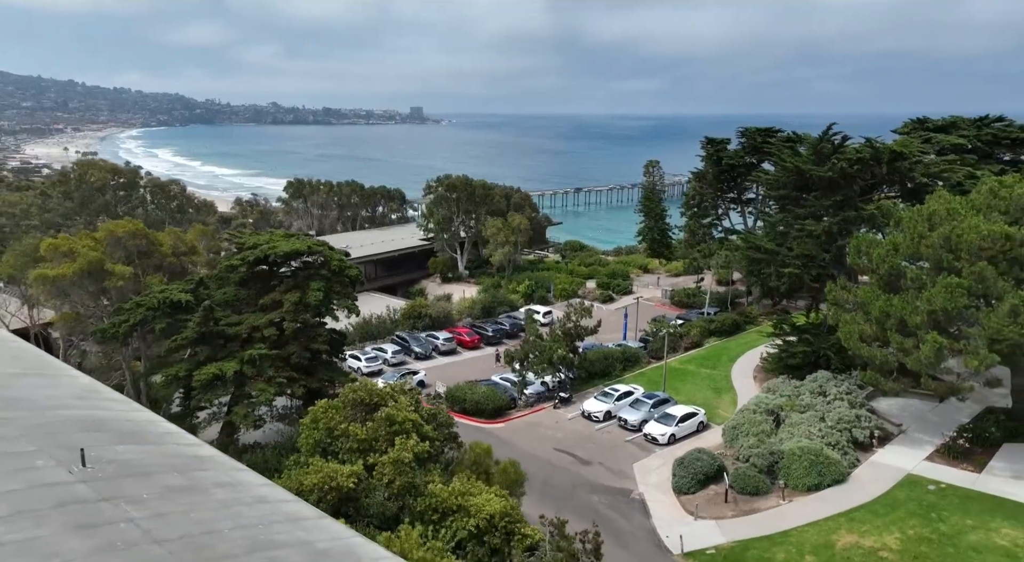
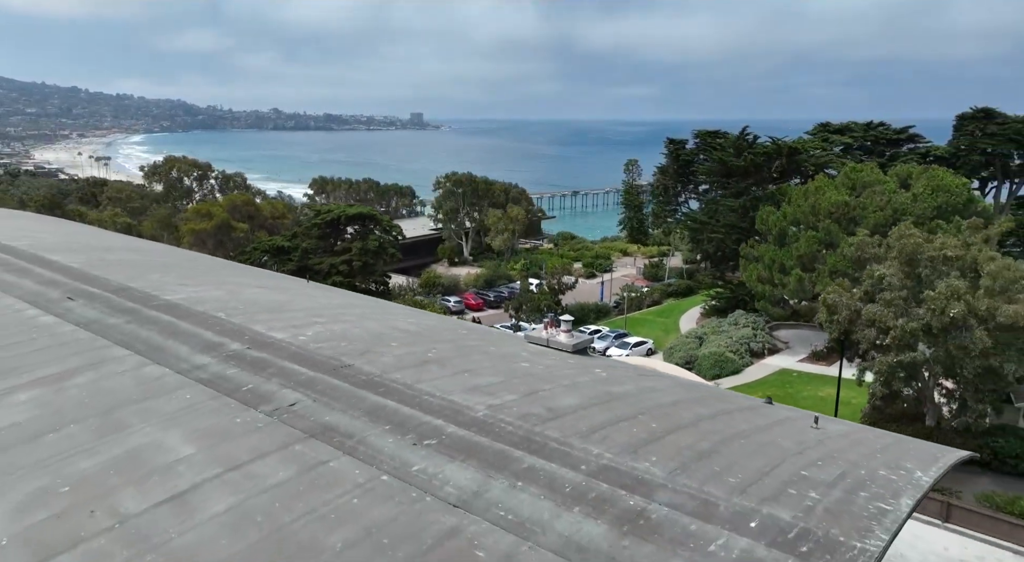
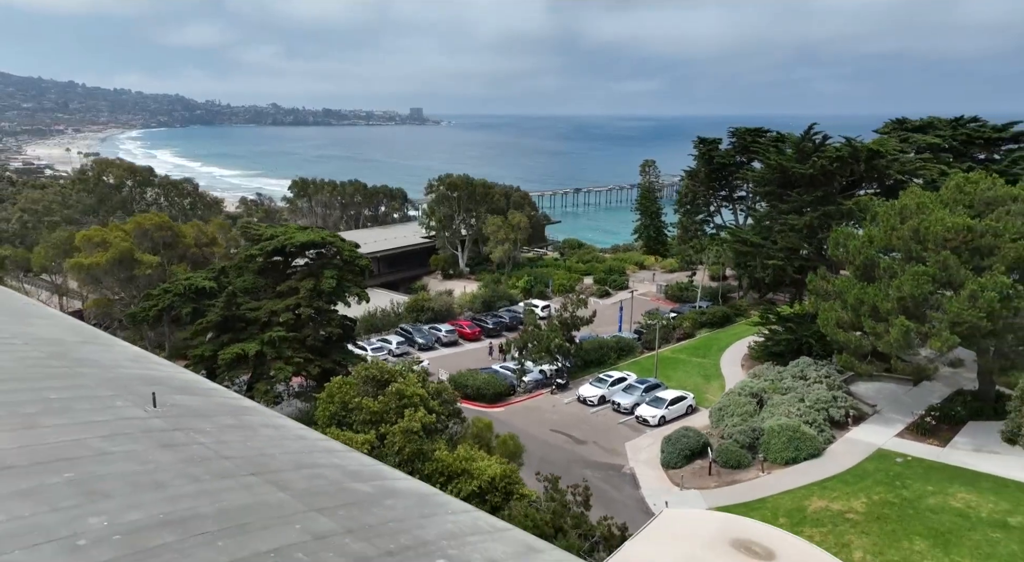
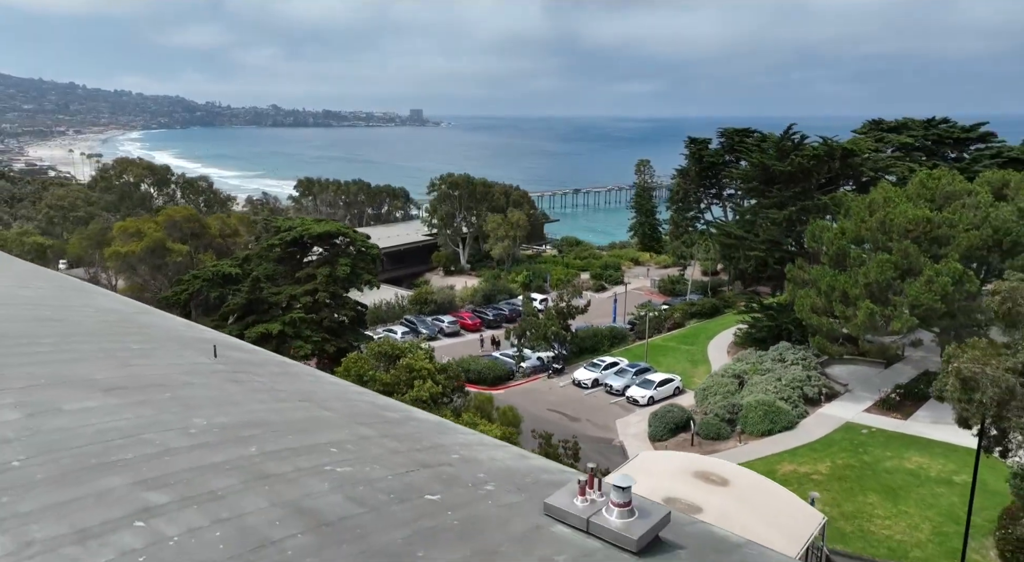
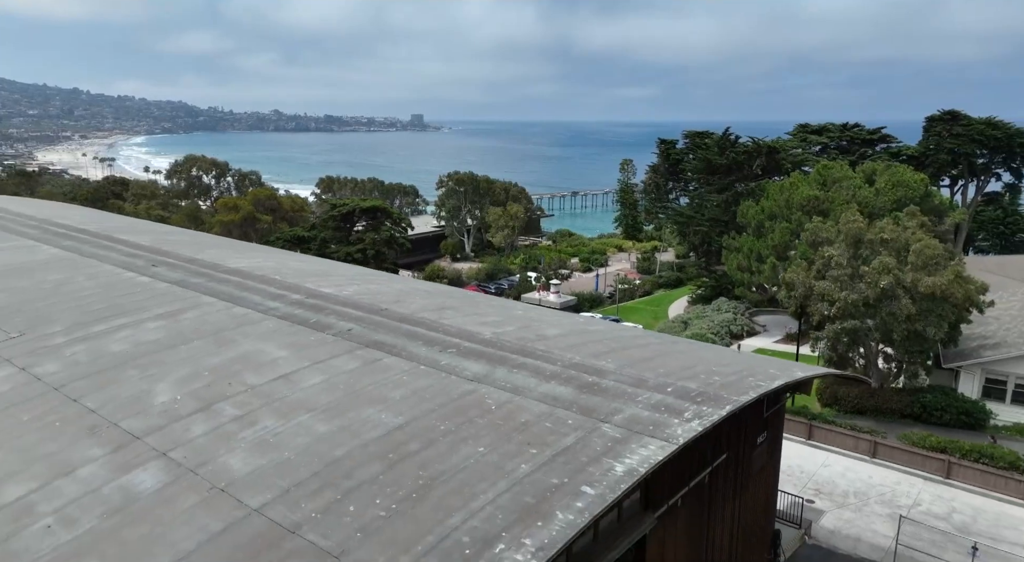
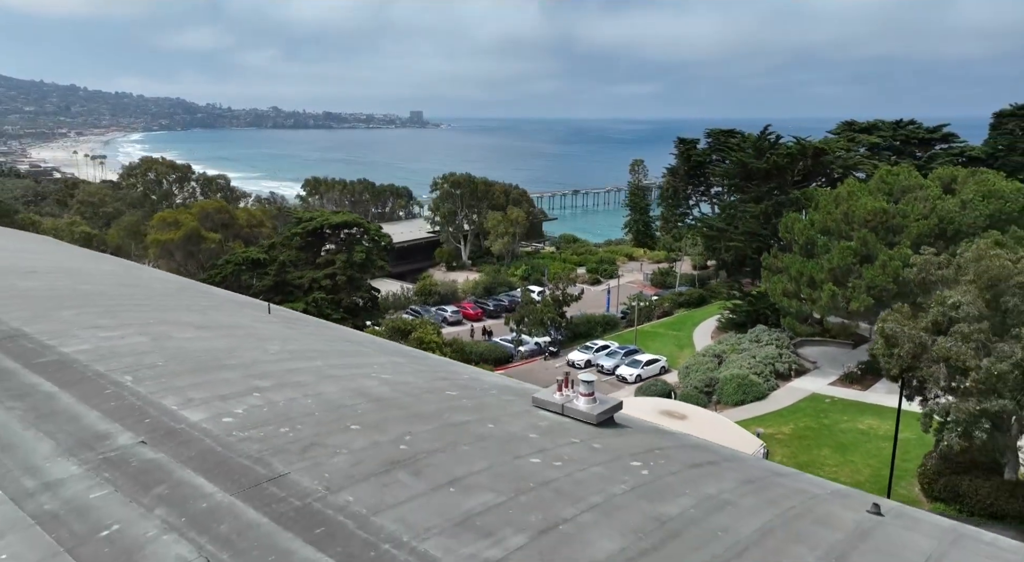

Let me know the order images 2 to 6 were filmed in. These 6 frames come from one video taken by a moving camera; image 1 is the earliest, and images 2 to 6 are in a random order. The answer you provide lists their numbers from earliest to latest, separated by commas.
3, 4, 6, 2, 5
